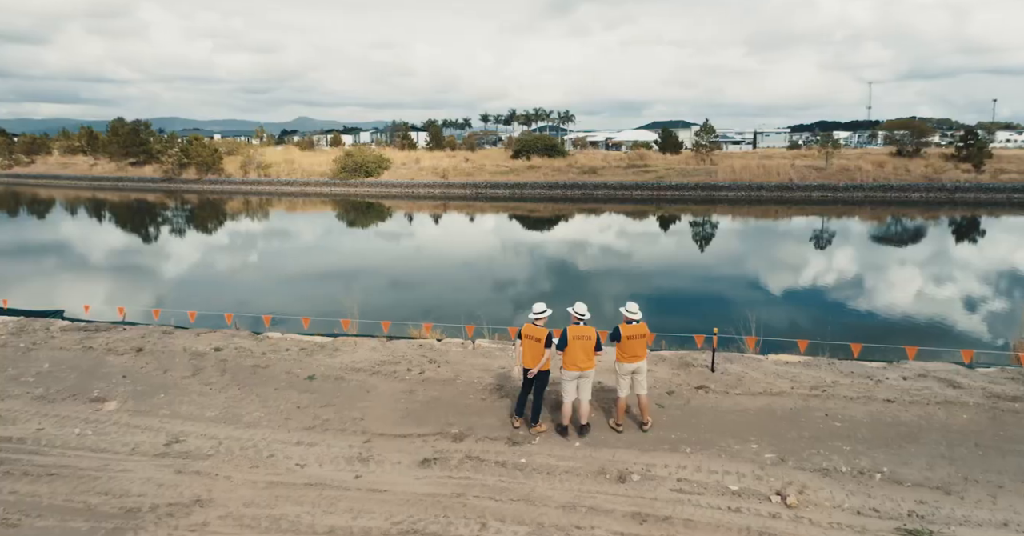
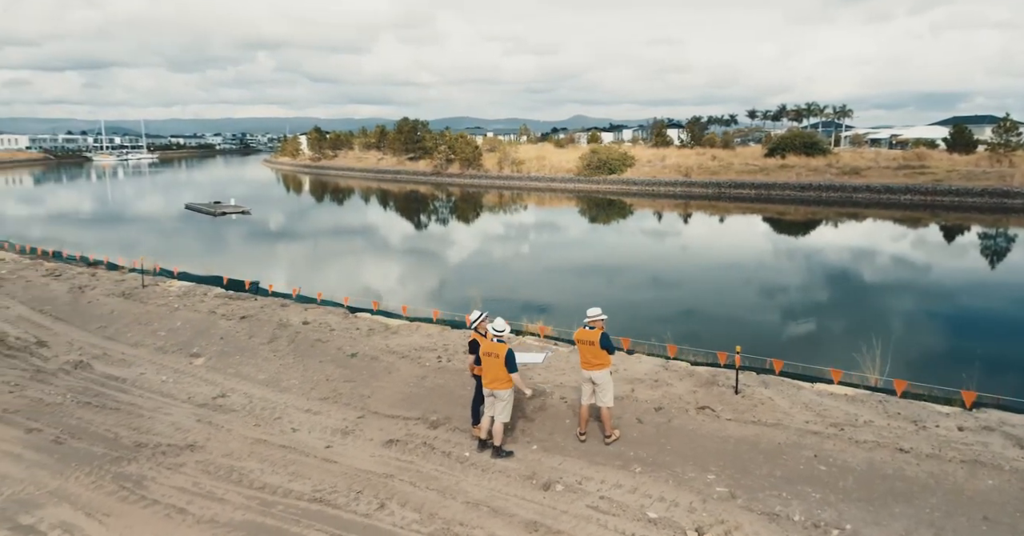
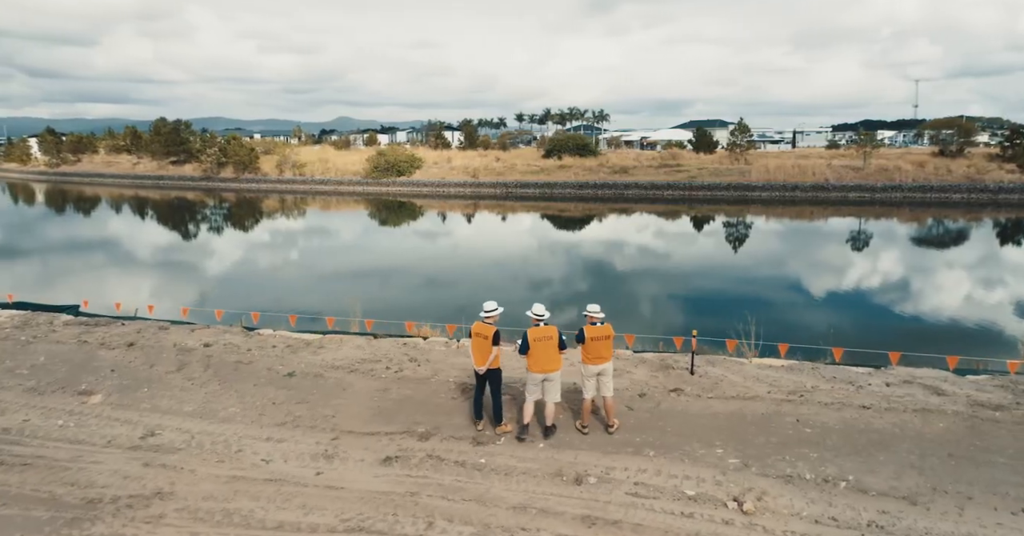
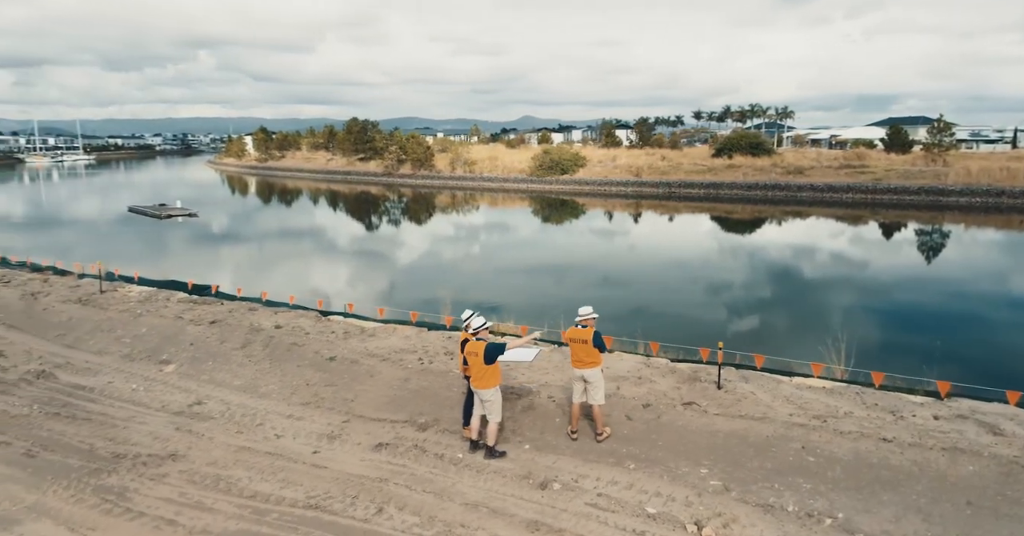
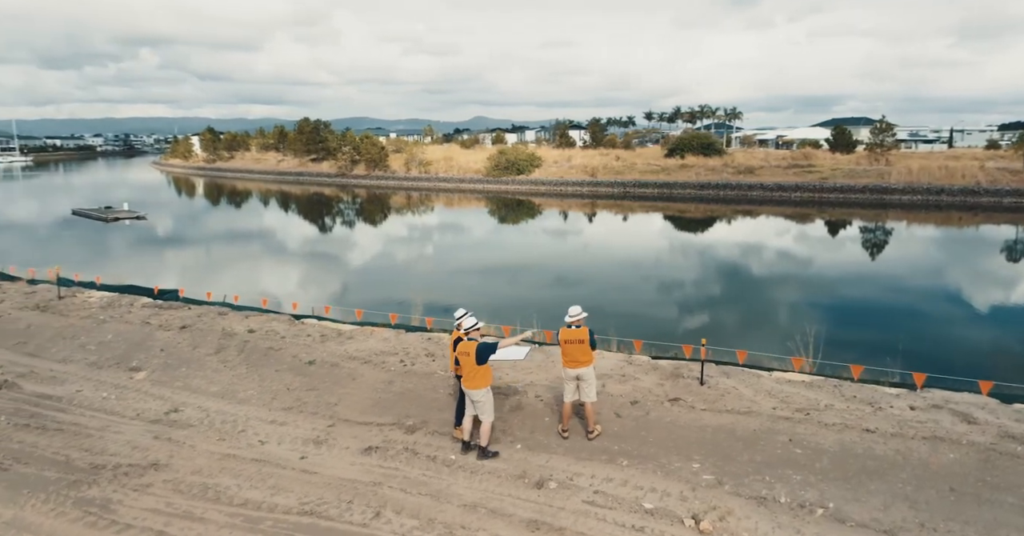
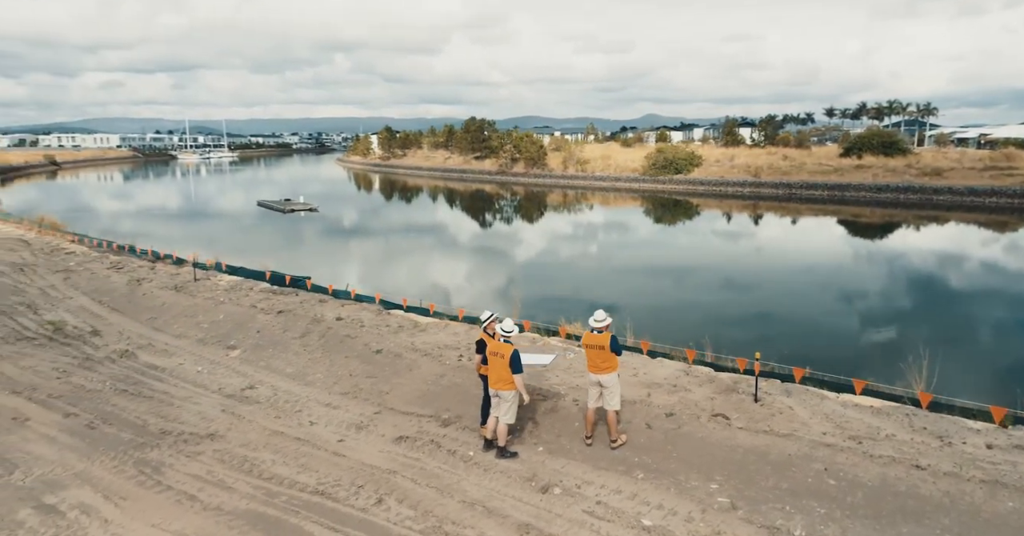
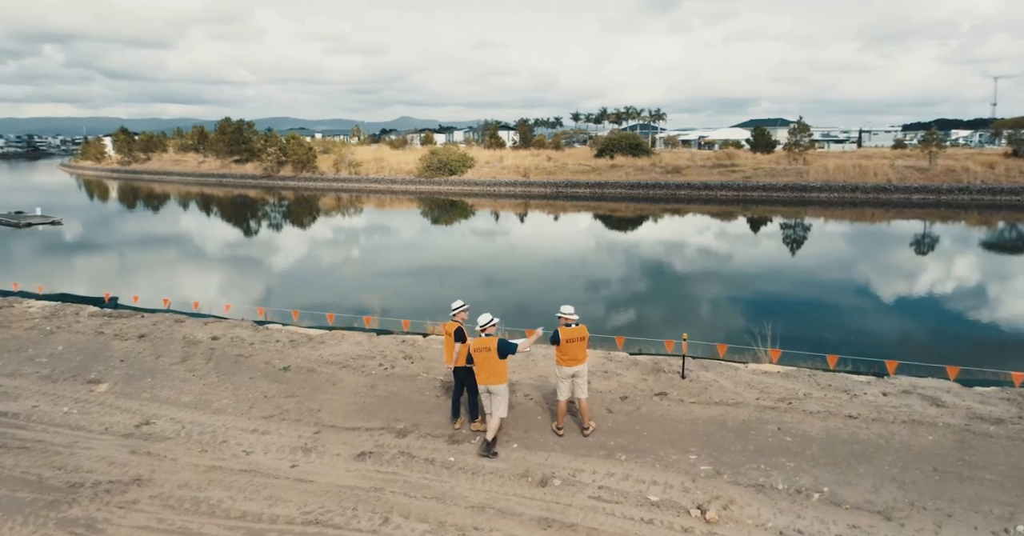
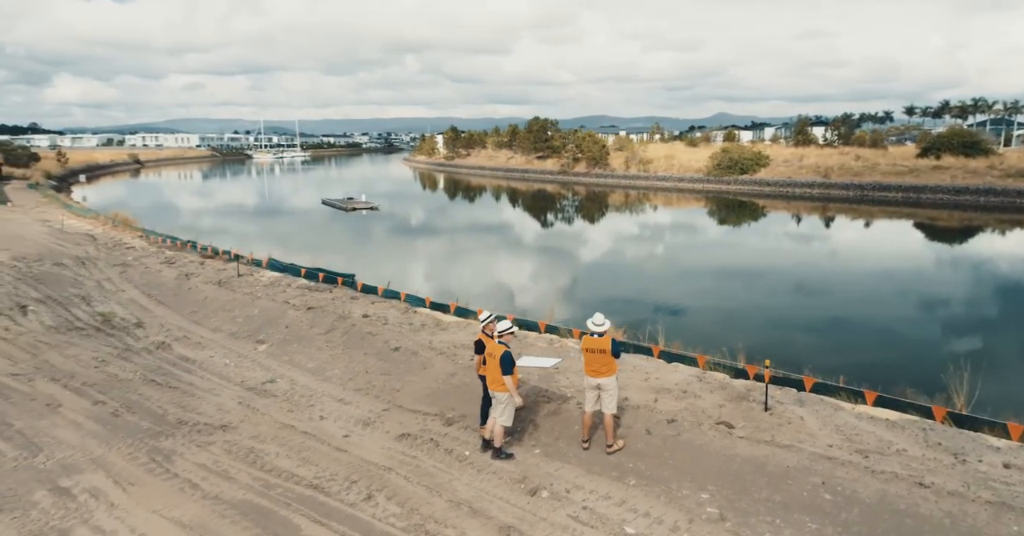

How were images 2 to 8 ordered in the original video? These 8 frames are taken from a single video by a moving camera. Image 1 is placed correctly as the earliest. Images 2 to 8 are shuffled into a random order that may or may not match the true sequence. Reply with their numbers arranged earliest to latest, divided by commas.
3, 7, 5, 4, 2, 6, 8
